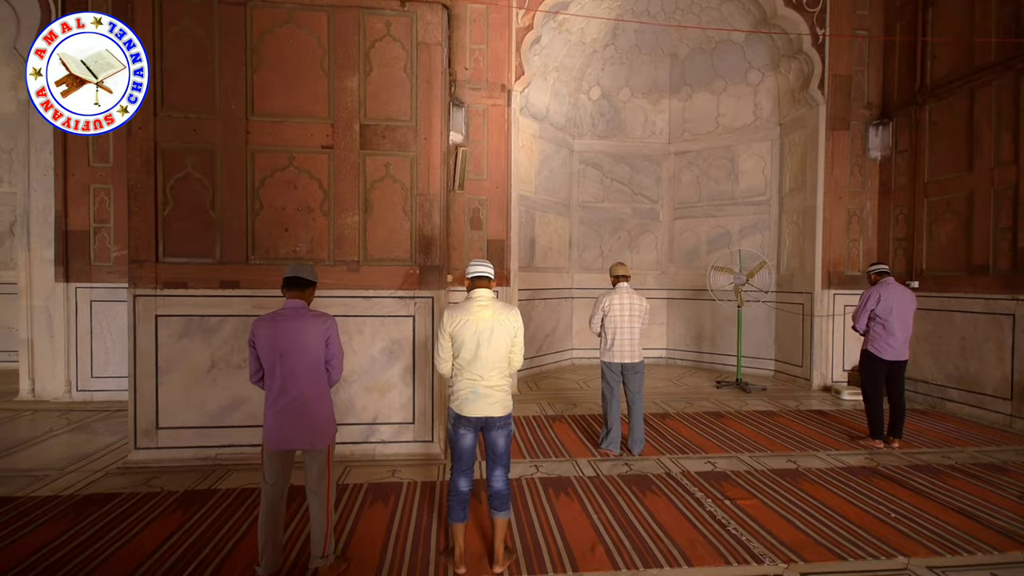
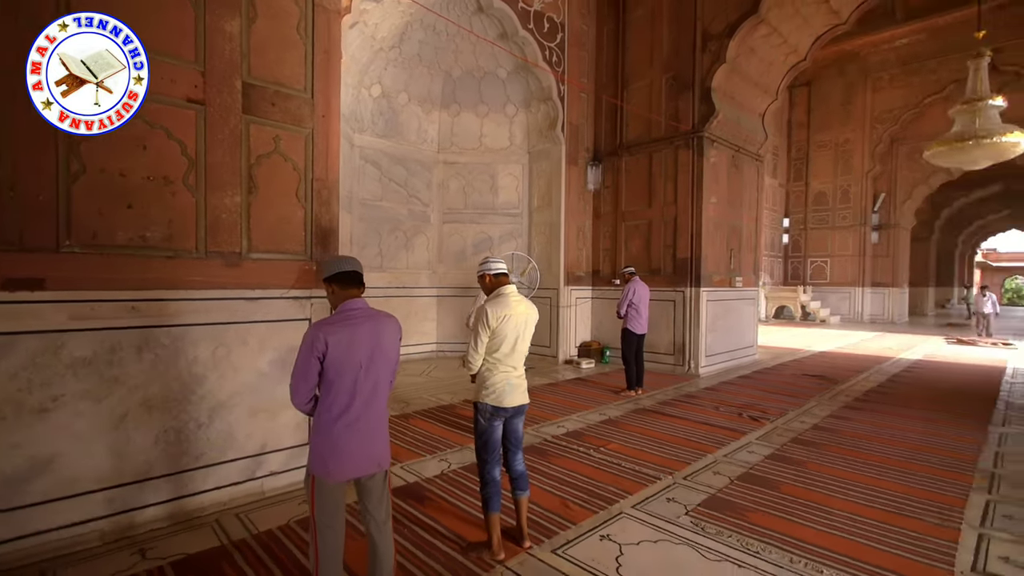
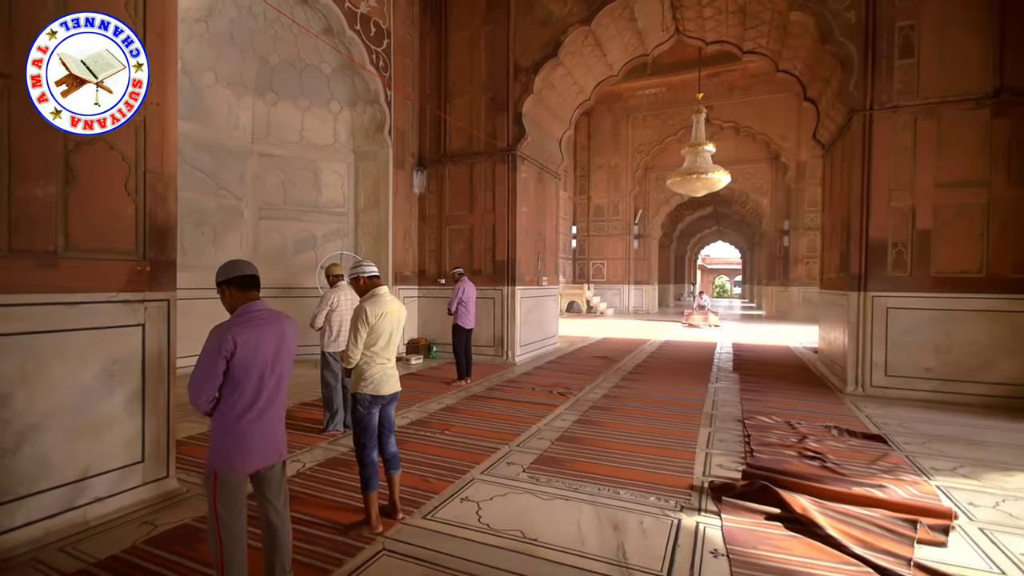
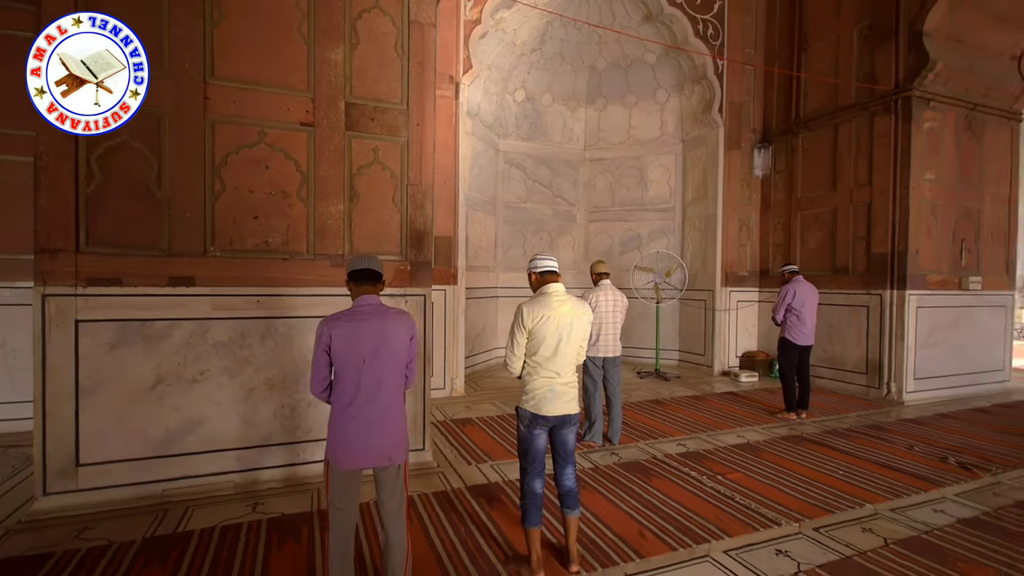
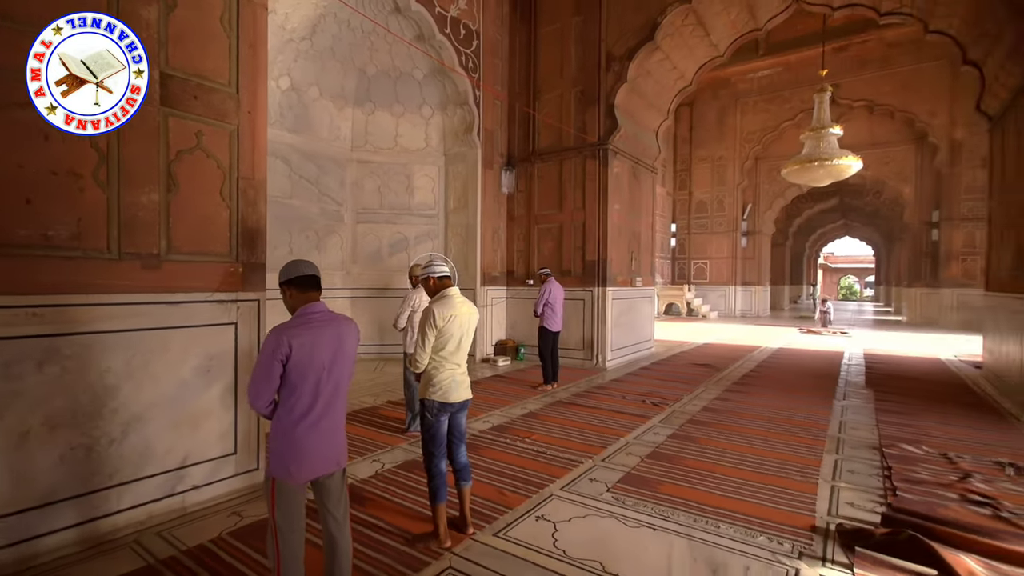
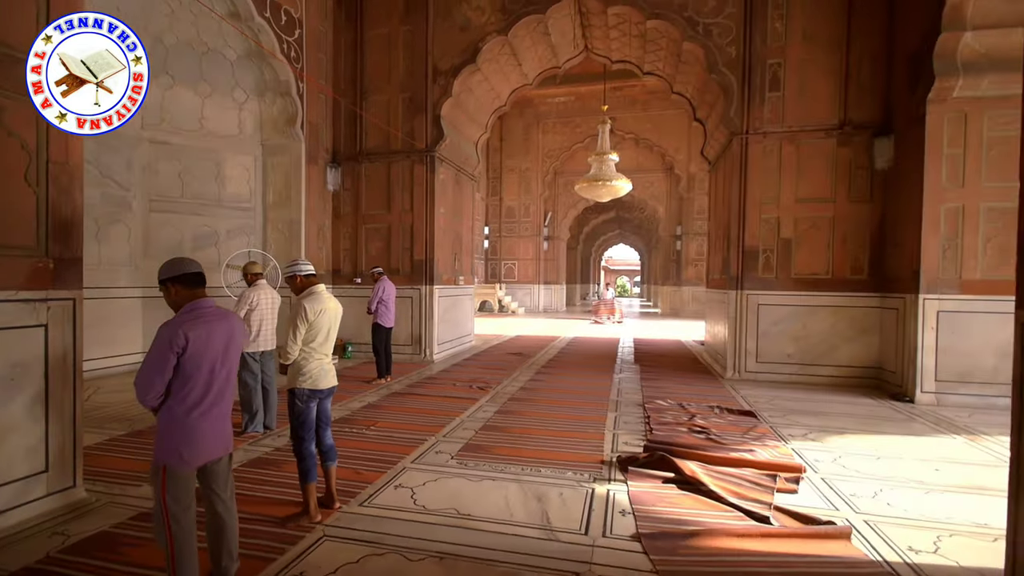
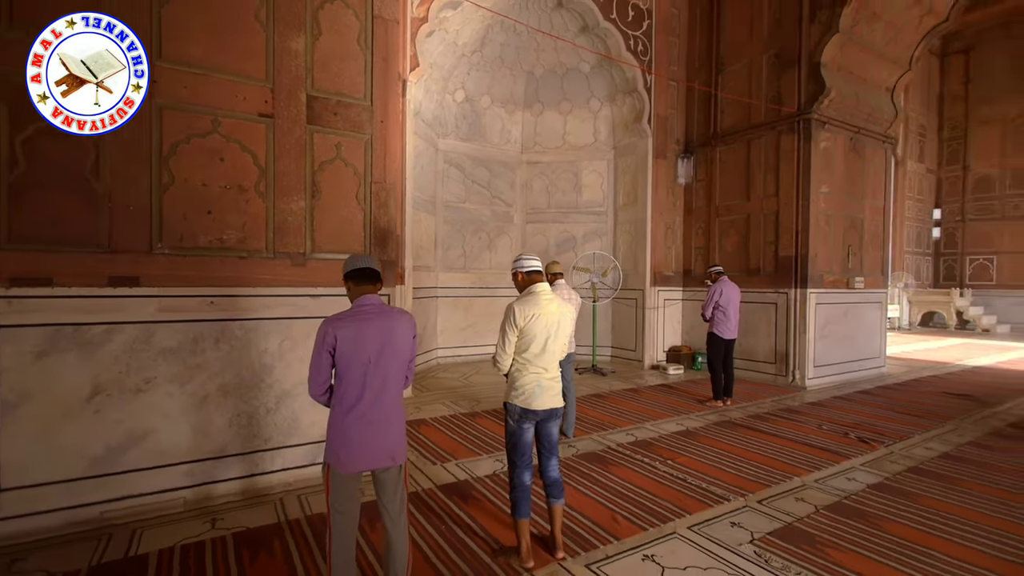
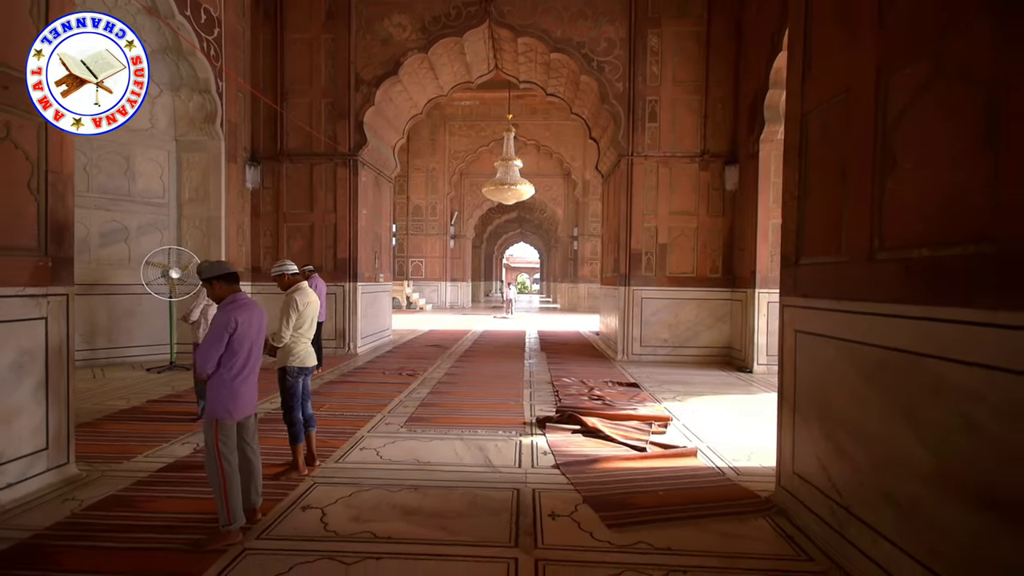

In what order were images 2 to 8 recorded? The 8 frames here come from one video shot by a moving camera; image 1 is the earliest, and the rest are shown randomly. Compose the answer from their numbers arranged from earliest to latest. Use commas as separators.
4, 7, 2, 5, 3, 6, 8
